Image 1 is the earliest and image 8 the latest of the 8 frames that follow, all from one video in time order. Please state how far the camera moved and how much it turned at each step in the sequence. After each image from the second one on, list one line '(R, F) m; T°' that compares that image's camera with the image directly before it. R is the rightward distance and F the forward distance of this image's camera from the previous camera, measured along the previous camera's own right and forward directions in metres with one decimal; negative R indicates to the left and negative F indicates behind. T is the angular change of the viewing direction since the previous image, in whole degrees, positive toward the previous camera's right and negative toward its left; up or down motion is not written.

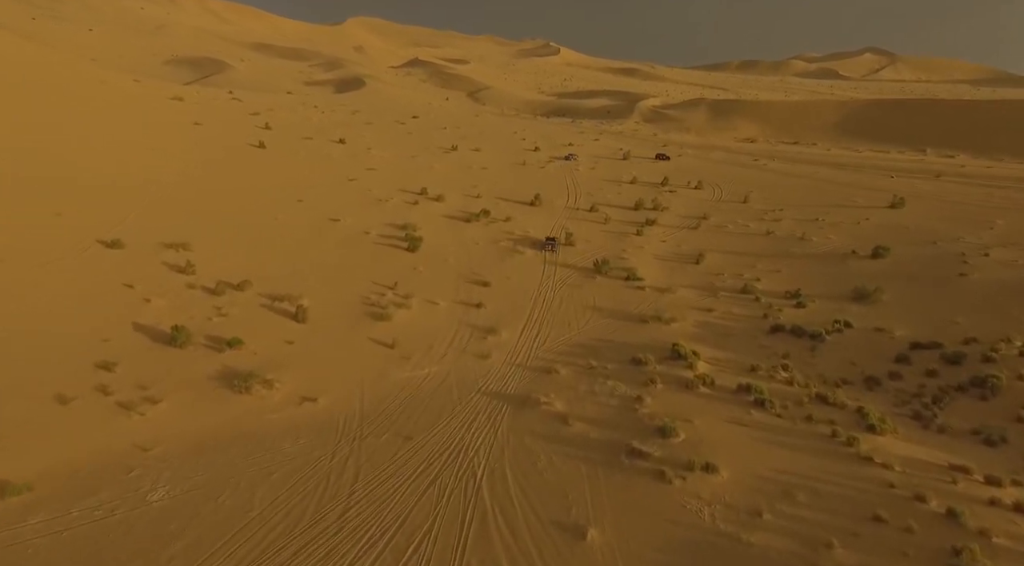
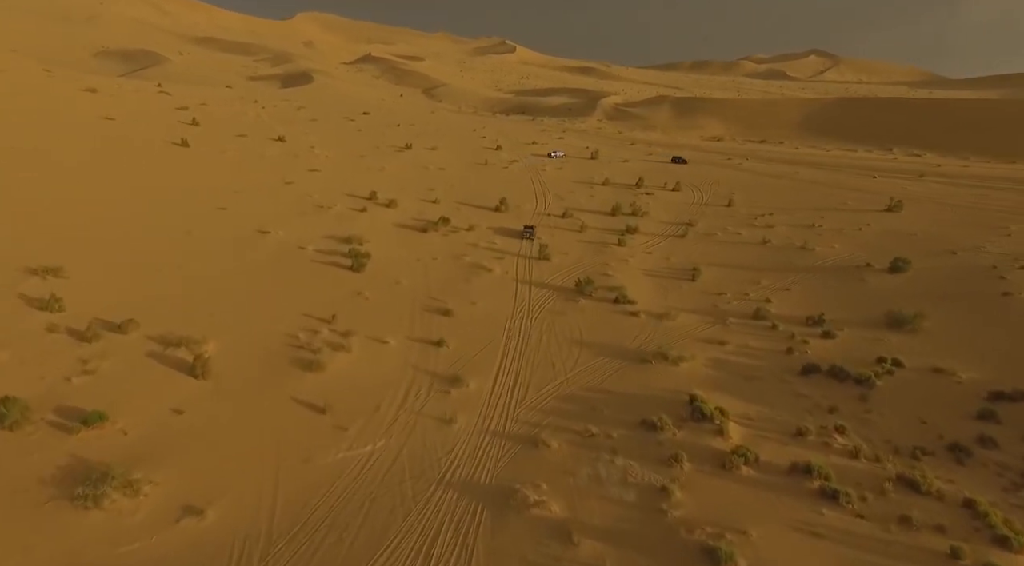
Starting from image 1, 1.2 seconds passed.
(-0.2, +3.4) m; +3°
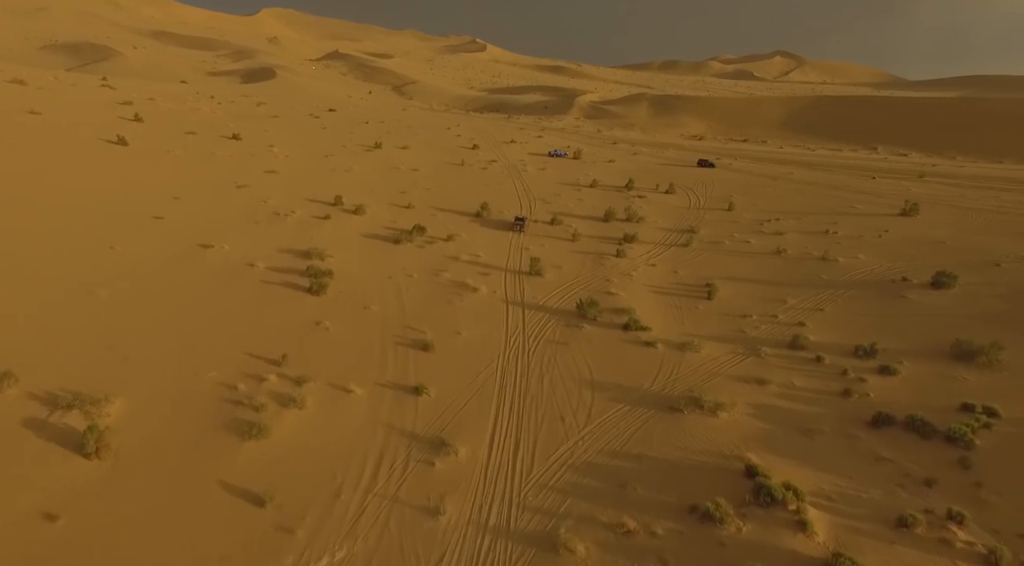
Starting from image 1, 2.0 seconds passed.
(-0.4, +2.7) m; +2°
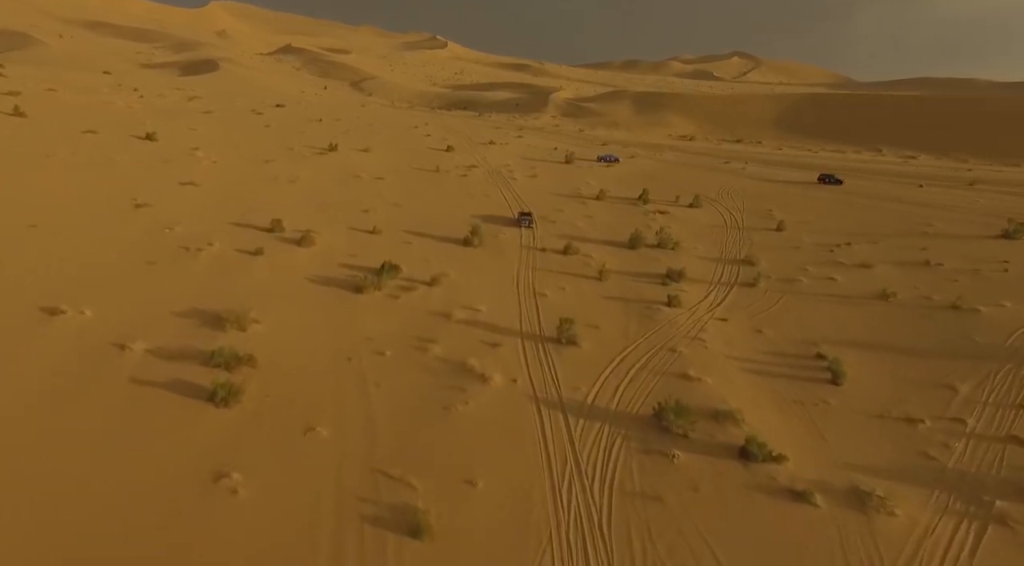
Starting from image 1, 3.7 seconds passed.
(-0.9, +5.8) m; +3°
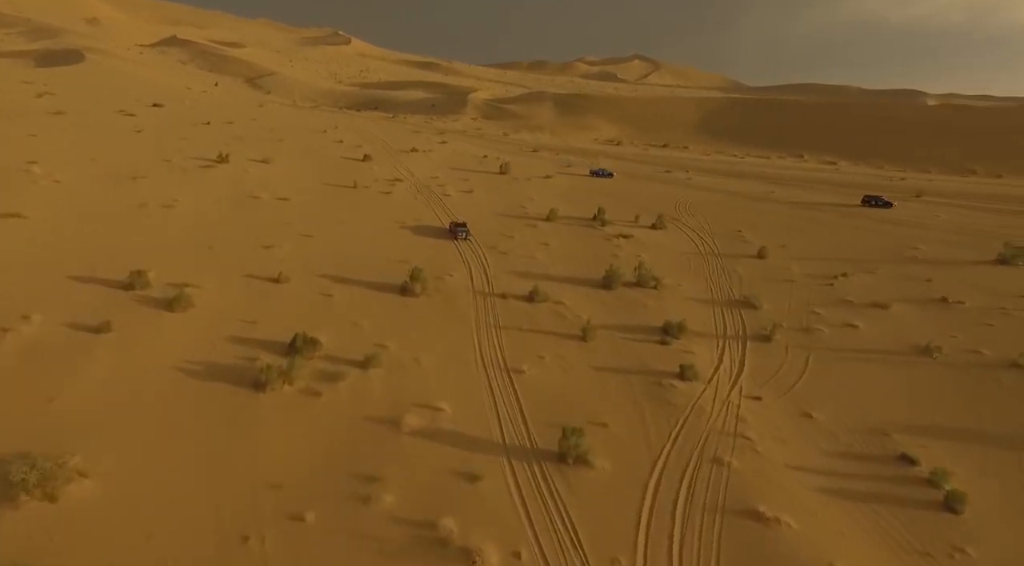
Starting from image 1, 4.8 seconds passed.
(-0.8, +3.8) m; +7°
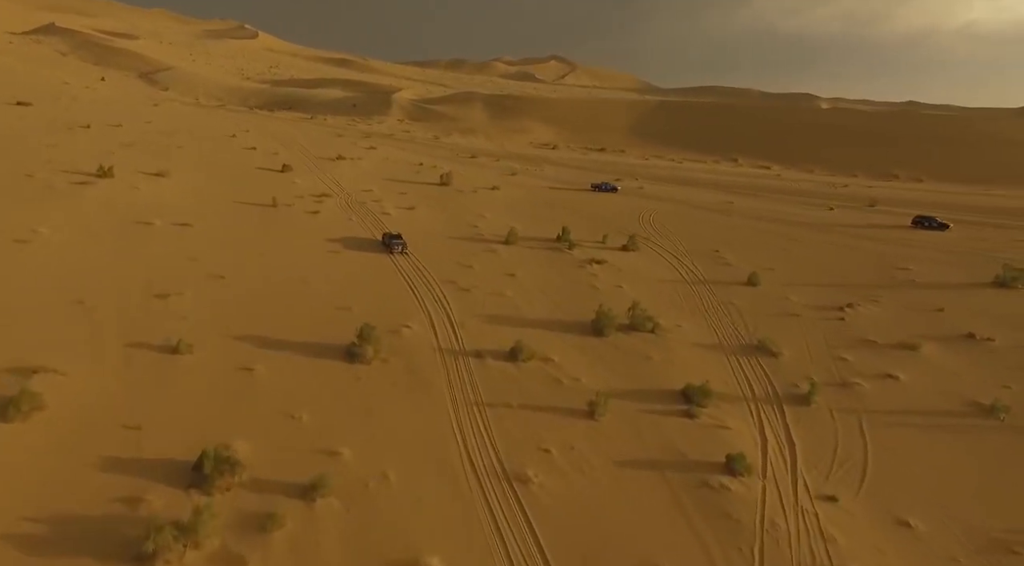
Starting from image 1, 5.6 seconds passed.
(-0.8, +2.9) m; +6°
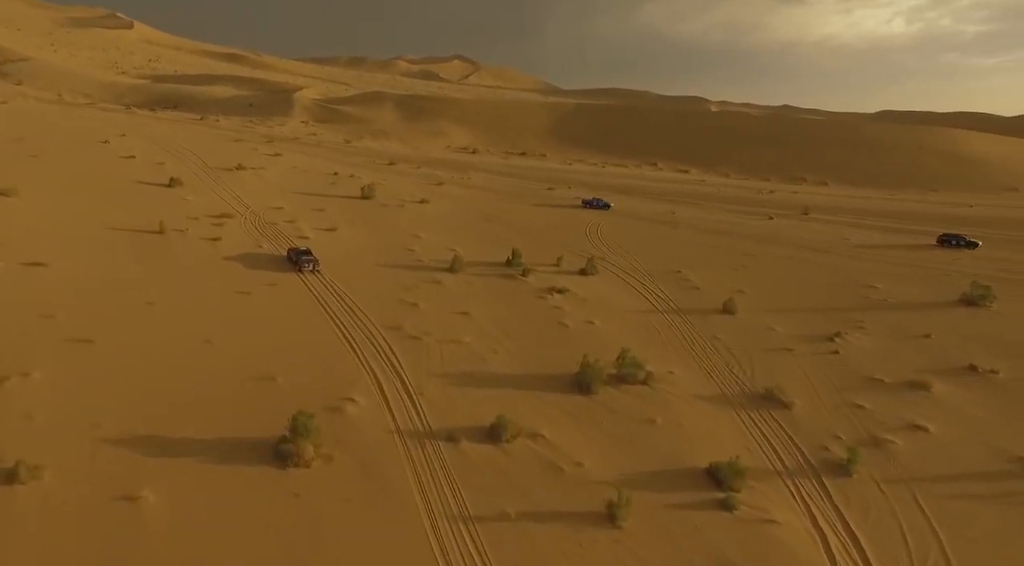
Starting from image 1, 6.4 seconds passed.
(-0.8, +2.4) m; +8°
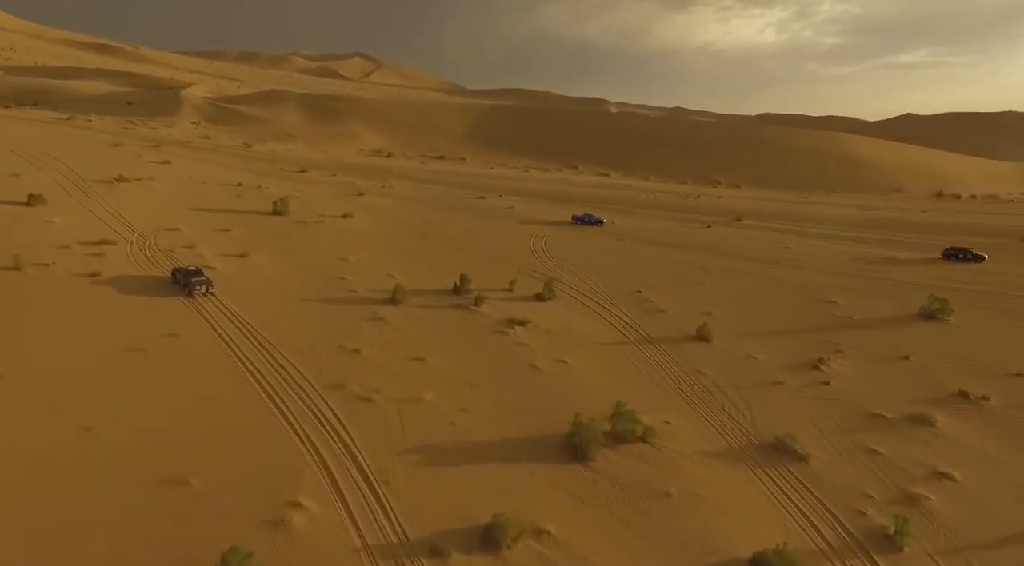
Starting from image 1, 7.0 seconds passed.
(-0.8, +1.9) m; +8°
